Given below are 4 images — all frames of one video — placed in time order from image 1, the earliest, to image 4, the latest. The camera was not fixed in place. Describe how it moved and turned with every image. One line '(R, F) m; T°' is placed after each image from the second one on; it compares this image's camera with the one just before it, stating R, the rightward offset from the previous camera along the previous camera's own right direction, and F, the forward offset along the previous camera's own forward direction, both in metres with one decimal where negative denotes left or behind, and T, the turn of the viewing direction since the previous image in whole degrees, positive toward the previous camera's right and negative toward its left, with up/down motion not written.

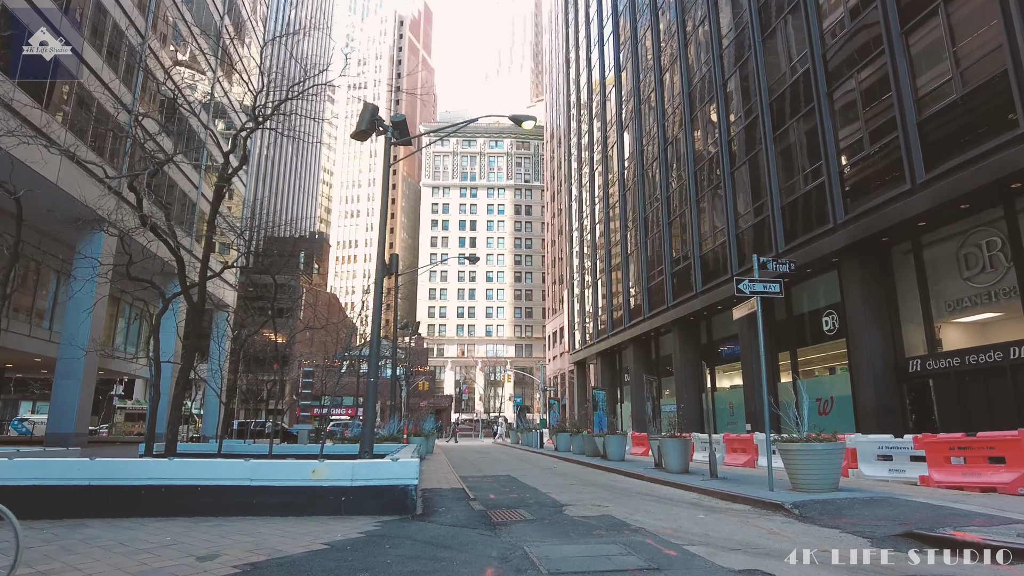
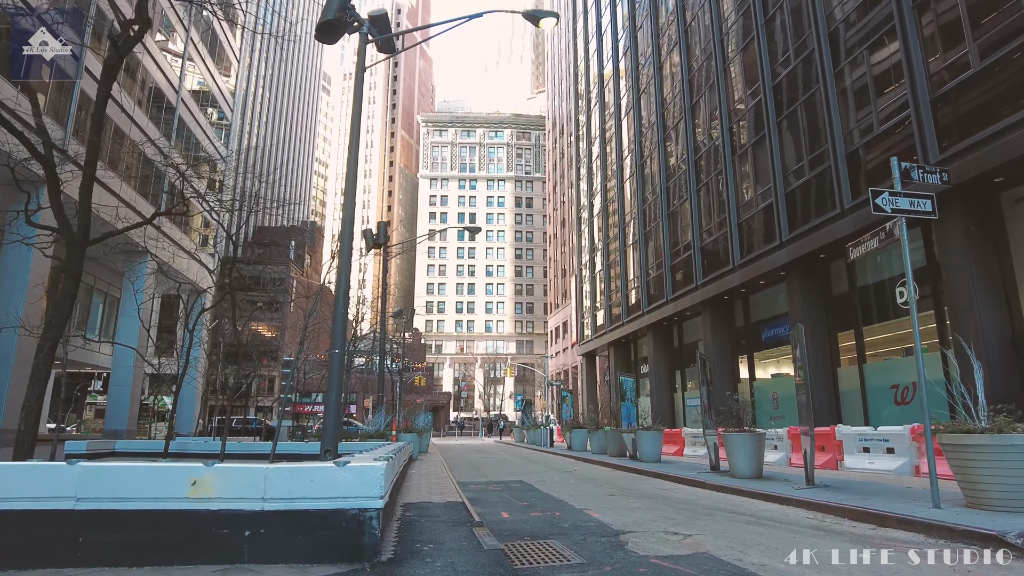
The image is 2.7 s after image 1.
(-0.3, +3.5) m; 0°
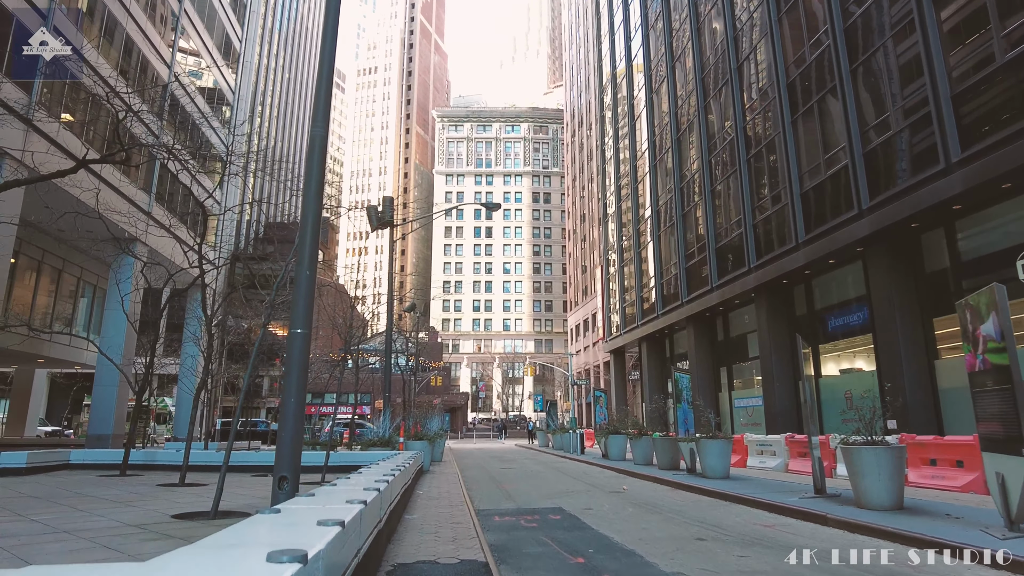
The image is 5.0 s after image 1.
(-0.3, +3.0) m; -2°
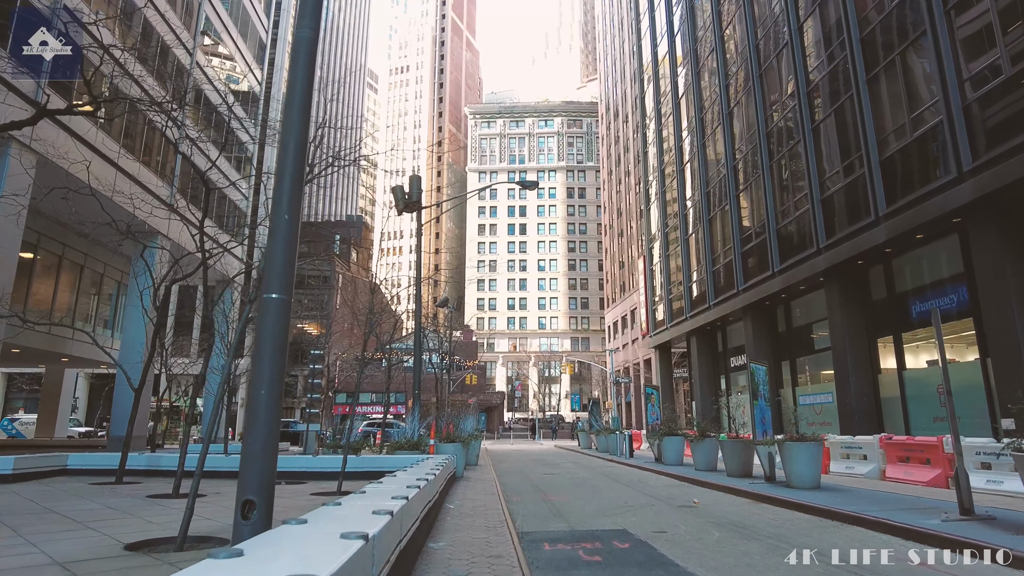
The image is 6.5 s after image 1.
(-0.2, +1.9) m; -3°
